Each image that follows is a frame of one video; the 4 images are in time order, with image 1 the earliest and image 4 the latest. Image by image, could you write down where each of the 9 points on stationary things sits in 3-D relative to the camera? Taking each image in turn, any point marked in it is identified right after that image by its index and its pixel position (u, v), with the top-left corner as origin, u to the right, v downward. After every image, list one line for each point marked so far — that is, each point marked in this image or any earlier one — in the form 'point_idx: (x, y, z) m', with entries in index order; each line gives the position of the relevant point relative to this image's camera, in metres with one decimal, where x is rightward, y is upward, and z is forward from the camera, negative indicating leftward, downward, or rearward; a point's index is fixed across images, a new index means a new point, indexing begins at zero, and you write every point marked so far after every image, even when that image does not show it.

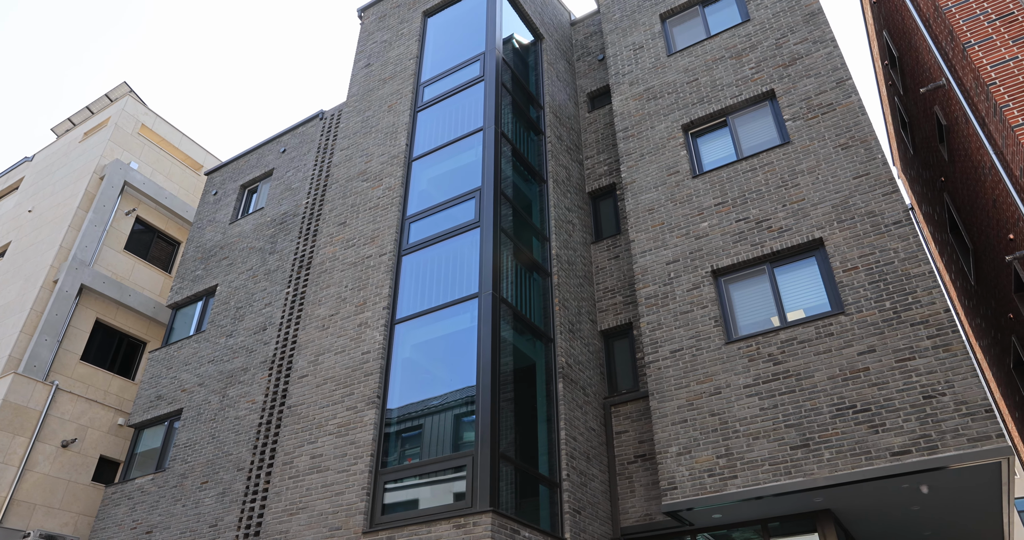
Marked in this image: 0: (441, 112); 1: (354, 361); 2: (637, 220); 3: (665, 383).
0: (-1.4, +3.2, +14.1) m
1: (-2.6, -1.5, +11.7) m
2: (+2.4, +1.0, +13.7) m
3: (+2.5, -1.9, +11.8) m
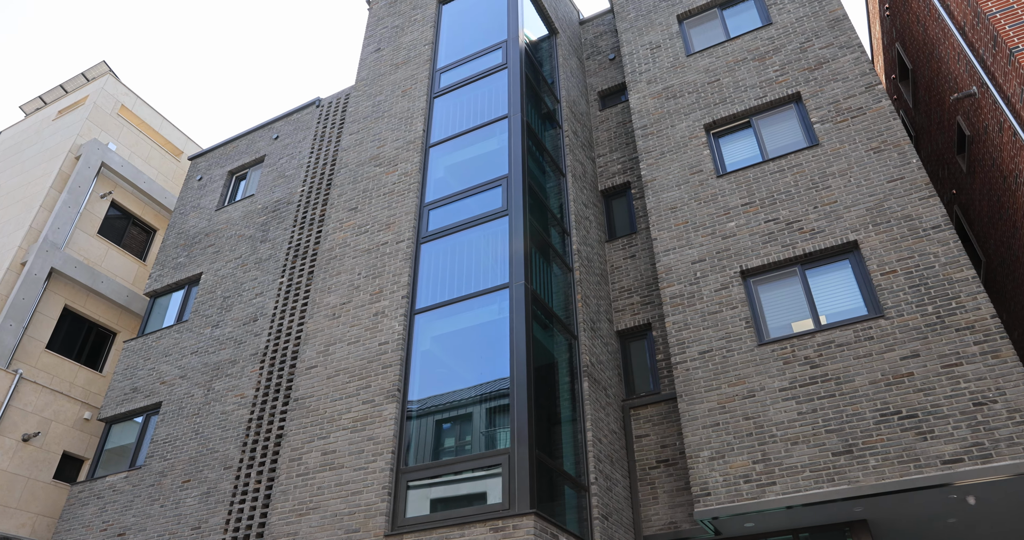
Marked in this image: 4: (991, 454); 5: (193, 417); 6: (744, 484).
0: (-1.0, +3.3, +13.6) m
1: (-2.2, -1.3, +11.0) m
2: (+2.8, +1.0, +13.3) m
3: (+2.9, -1.8, +11.4) m
4: (+6.1, -2.3, +9.0) m
5: (-6.7, -3.1, +14.9) m
6: (+3.3, -3.1, +10.2) m
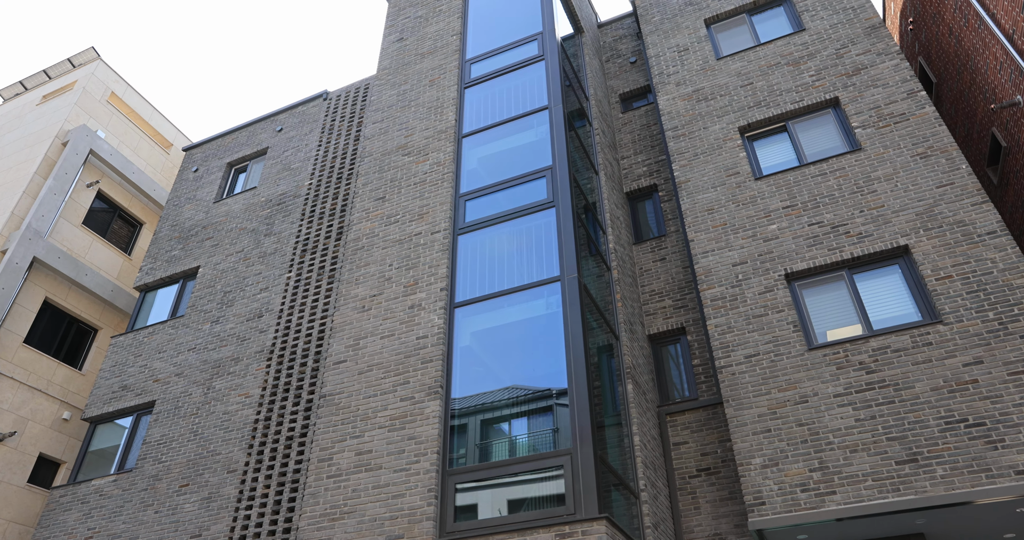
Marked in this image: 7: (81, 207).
0: (-0.3, +3.4, +13.1) m
1: (-1.5, -1.1, +10.3) m
2: (+3.4, +0.9, +13.0) m
3: (+3.5, -1.8, +10.9) m
4: (+6.8, -2.4, +8.8) m
5: (-6.3, -2.9, +13.9) m
6: (+4.0, -3.1, +9.8) m
7: (-11.5, +1.7, +19.0) m
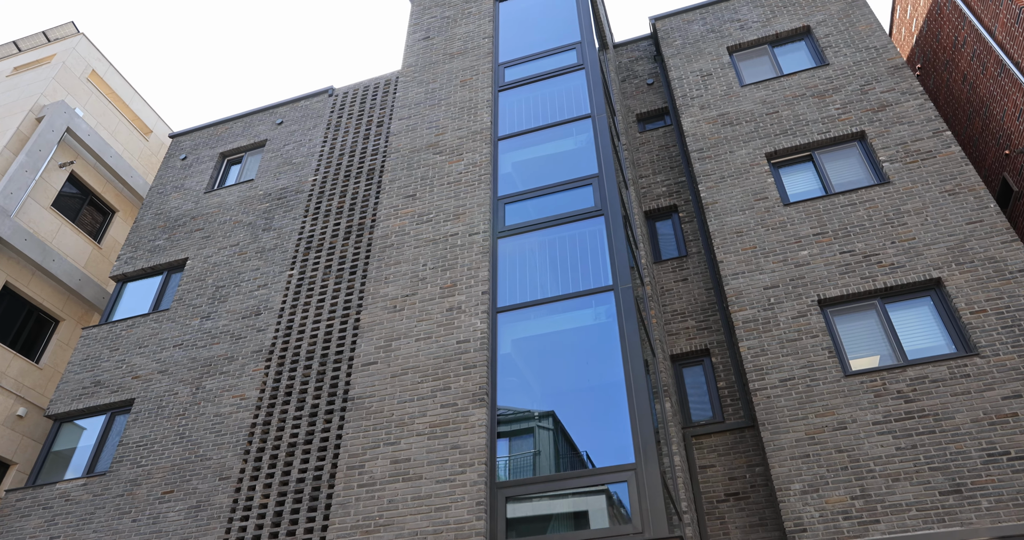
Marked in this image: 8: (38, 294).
0: (+0.3, +3.2, +12.8) m
1: (-0.9, -1.1, +9.7) m
2: (+3.8, +0.5, +12.9) m
3: (+4.0, -2.2, +10.7) m
4: (+7.4, -2.8, +8.8) m
5: (-6.0, -2.7, +12.9) m
6: (+4.5, -3.4, +9.6) m
7: (-11.4, +2.1, +17.7) m
8: (-11.0, -0.6, +16.7) m
